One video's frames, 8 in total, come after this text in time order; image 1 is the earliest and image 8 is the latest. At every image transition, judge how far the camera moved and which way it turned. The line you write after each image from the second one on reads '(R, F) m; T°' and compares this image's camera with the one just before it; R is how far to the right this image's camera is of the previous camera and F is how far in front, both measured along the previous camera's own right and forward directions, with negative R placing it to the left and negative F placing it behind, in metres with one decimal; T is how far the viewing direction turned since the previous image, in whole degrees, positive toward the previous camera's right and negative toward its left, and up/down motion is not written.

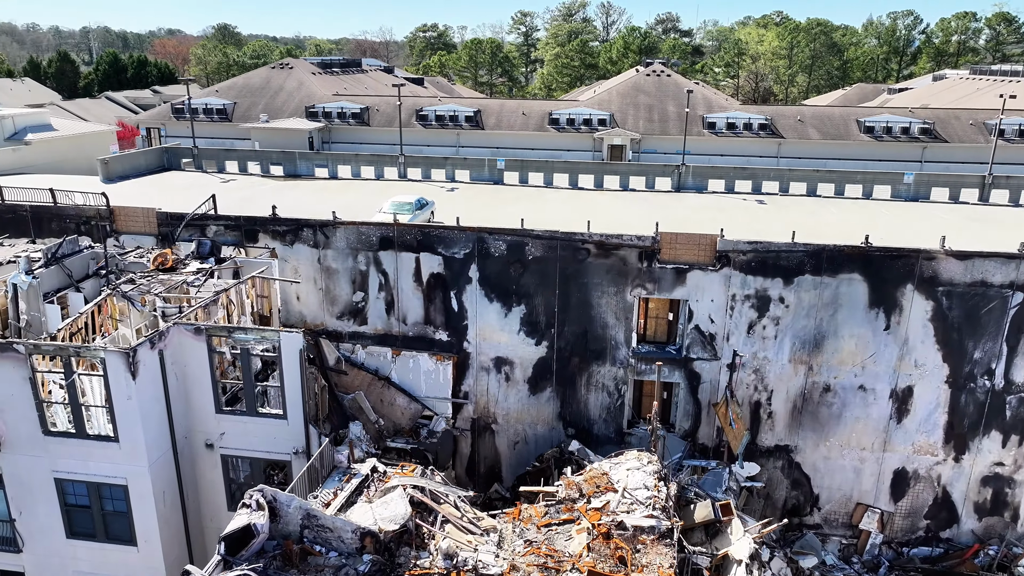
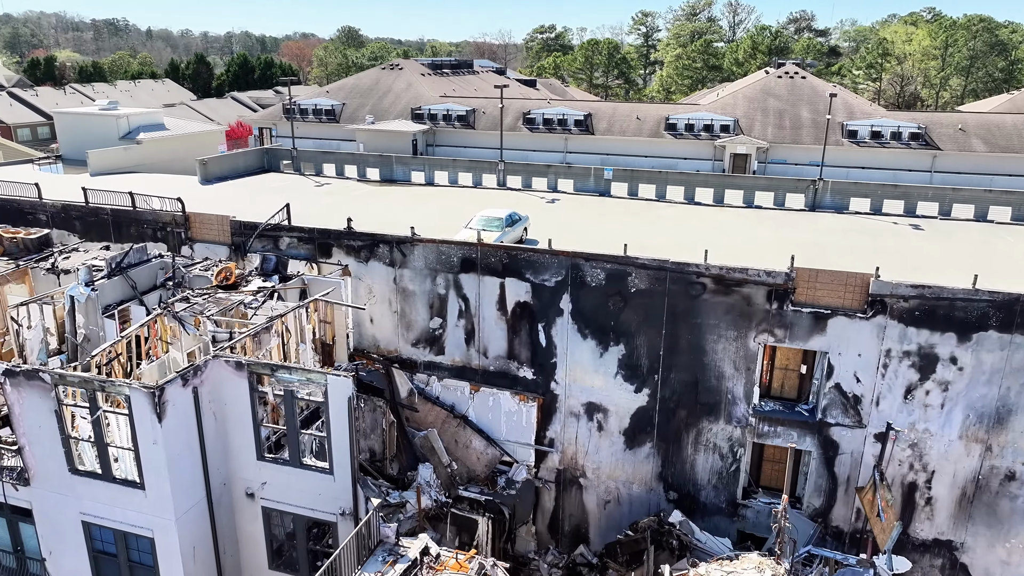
(+0.2, +2.9) m; -9°
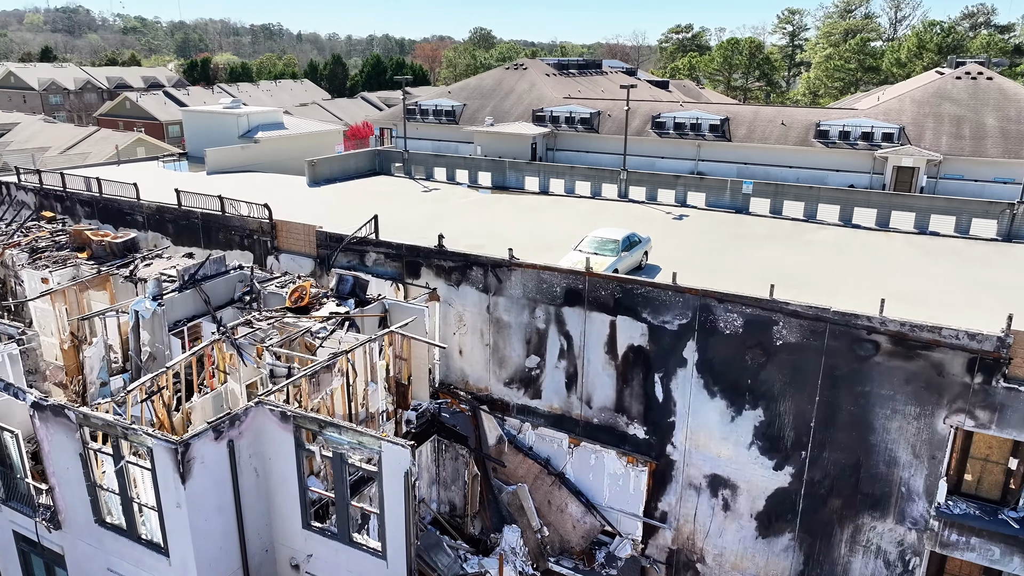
(+0.1, +3.0) m; -10°
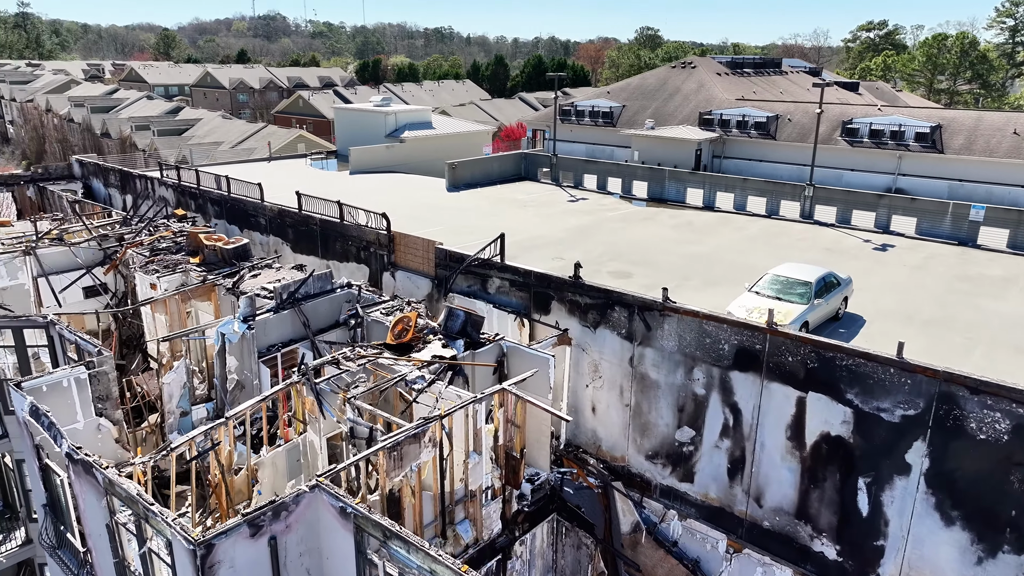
(-0.1, +3.3) m; -12°
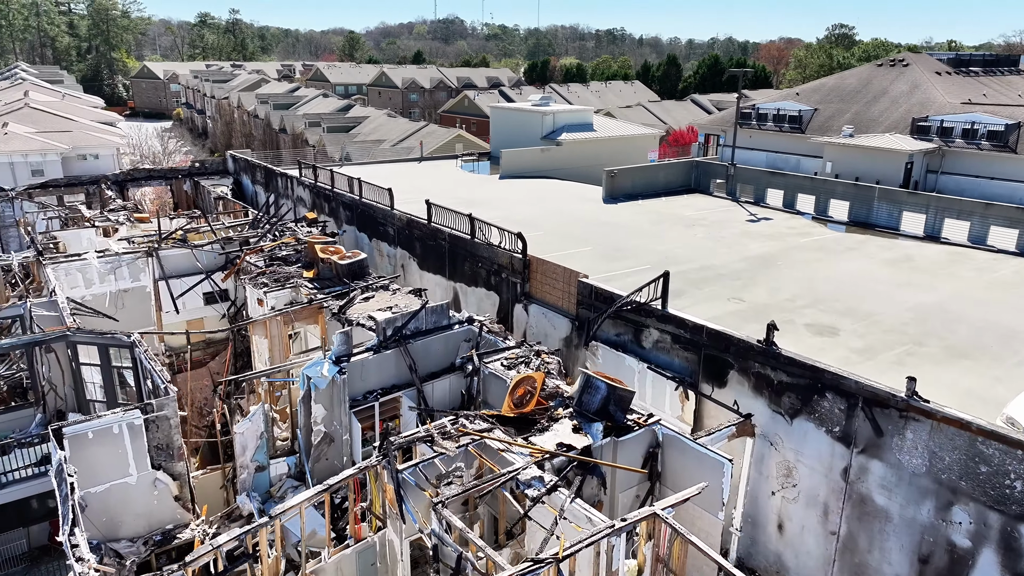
(-0.2, +3.4) m; -12°
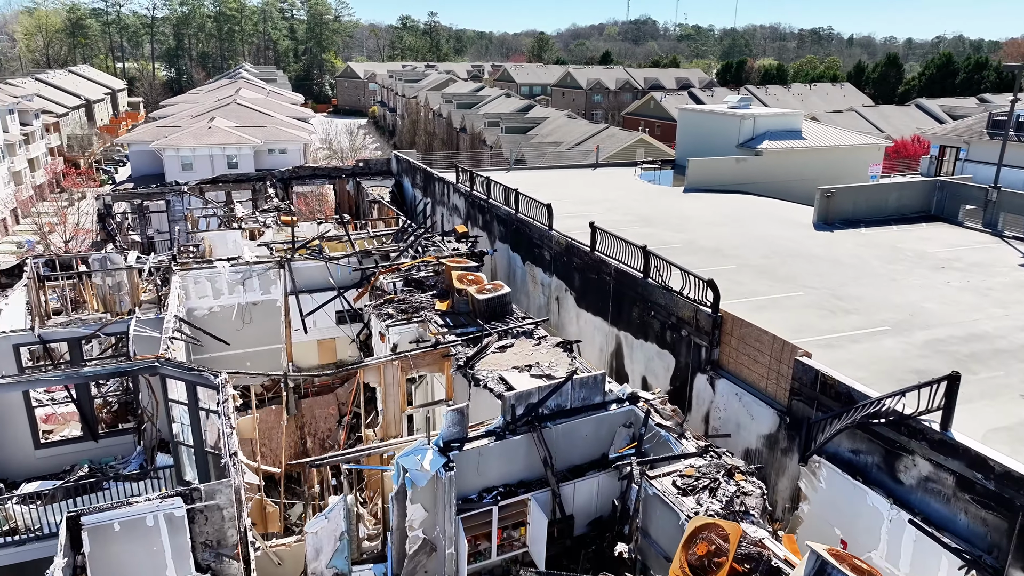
(-0.2, +3.4) m; -14°
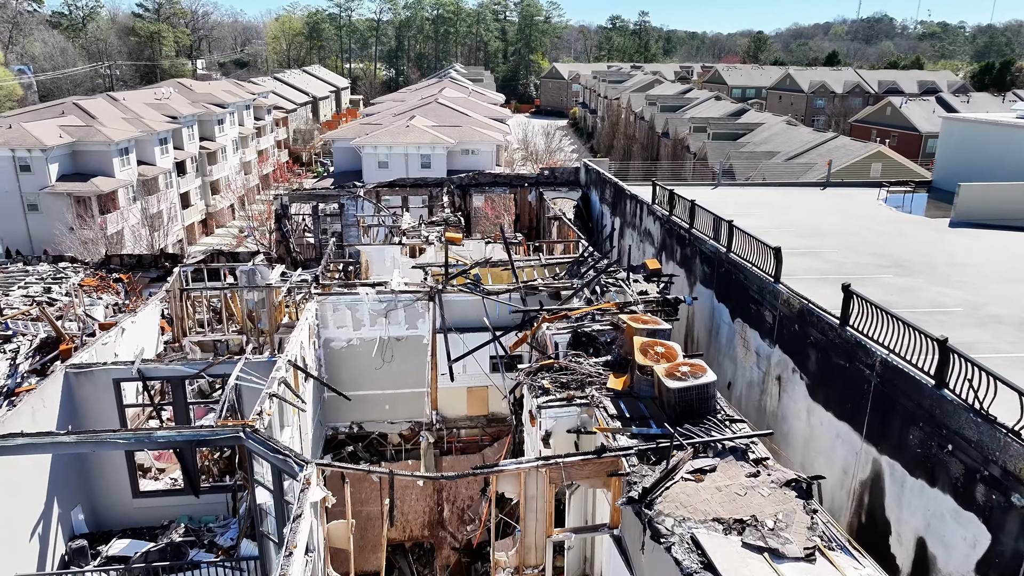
(-0.3, +3.4) m; -15°
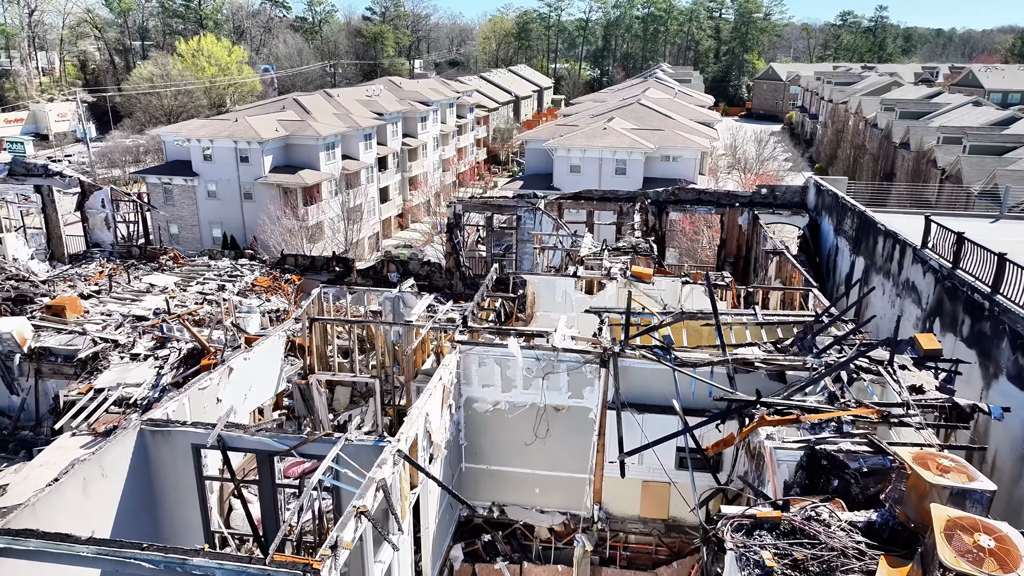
(-0.2, +3.2) m; -15°
